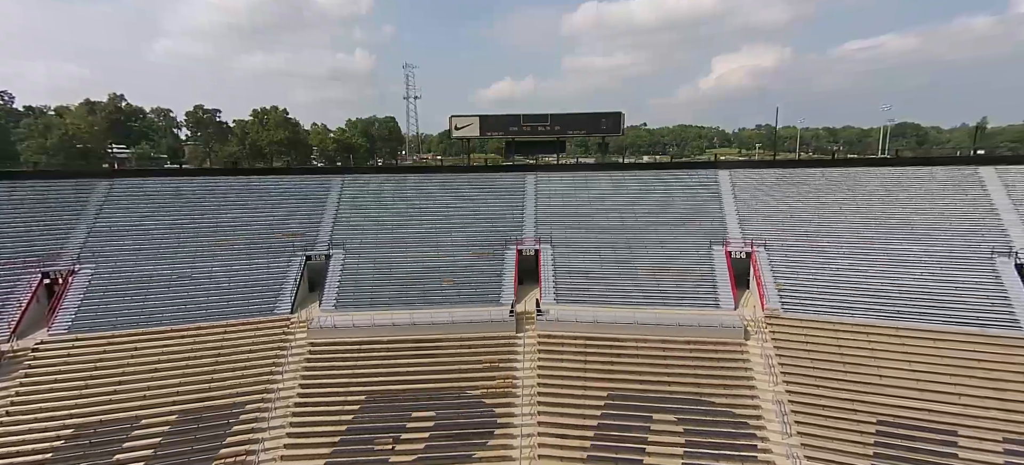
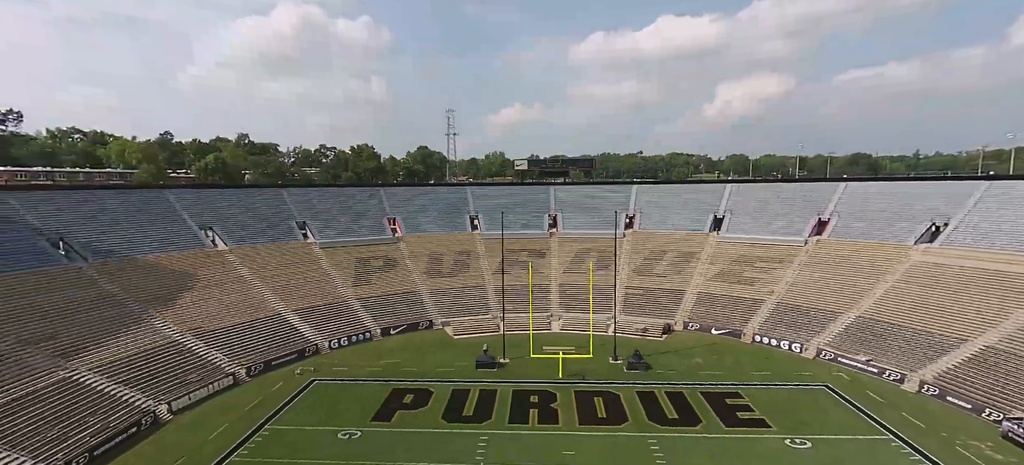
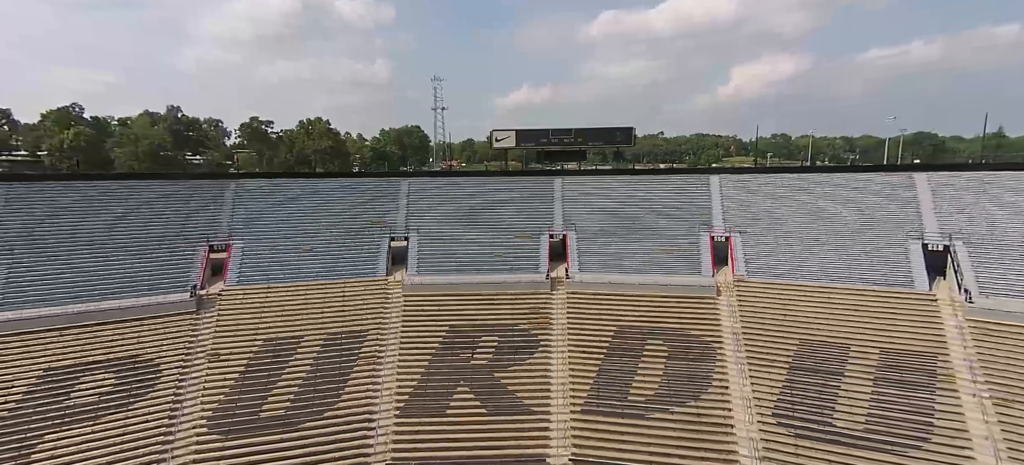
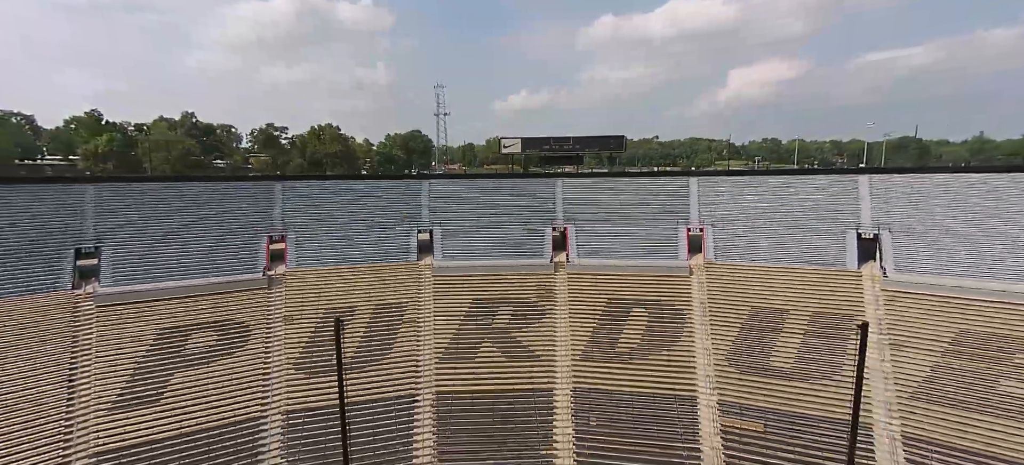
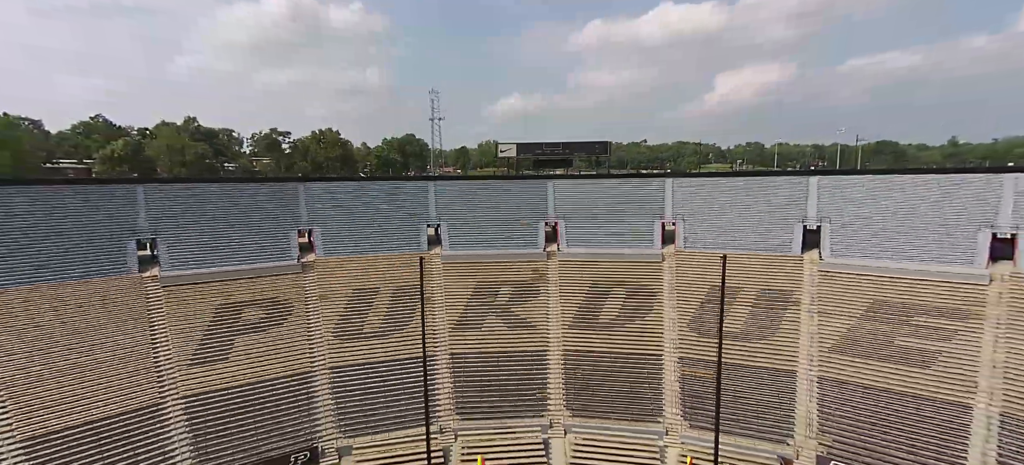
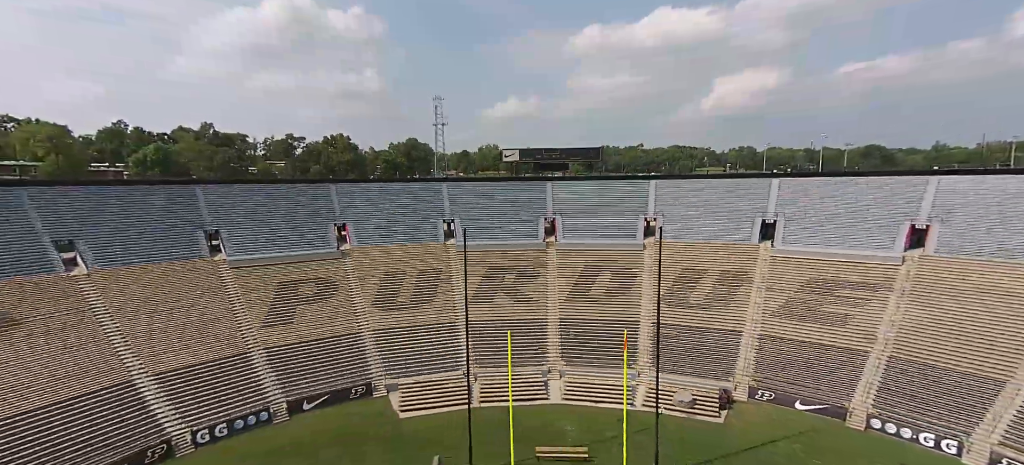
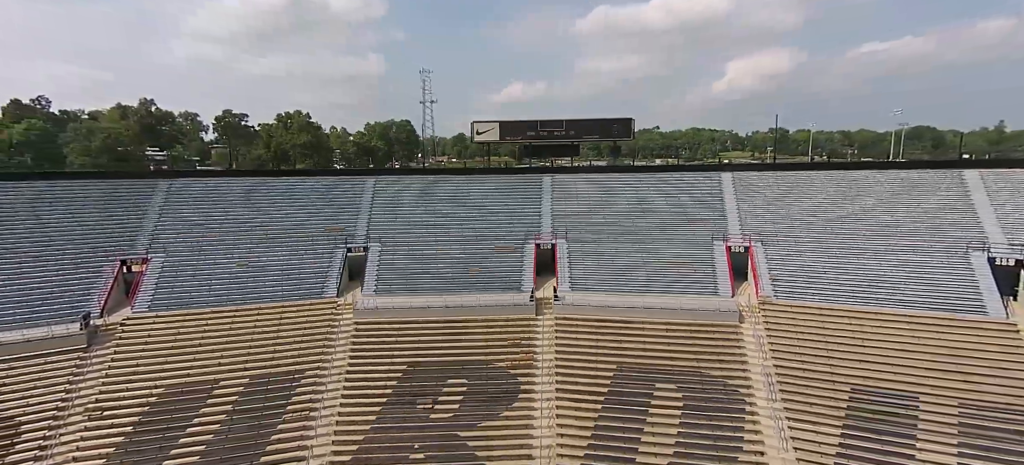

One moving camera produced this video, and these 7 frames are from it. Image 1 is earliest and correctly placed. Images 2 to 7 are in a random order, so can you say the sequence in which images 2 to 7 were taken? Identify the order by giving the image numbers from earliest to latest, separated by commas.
7, 3, 4, 5, 6, 2
